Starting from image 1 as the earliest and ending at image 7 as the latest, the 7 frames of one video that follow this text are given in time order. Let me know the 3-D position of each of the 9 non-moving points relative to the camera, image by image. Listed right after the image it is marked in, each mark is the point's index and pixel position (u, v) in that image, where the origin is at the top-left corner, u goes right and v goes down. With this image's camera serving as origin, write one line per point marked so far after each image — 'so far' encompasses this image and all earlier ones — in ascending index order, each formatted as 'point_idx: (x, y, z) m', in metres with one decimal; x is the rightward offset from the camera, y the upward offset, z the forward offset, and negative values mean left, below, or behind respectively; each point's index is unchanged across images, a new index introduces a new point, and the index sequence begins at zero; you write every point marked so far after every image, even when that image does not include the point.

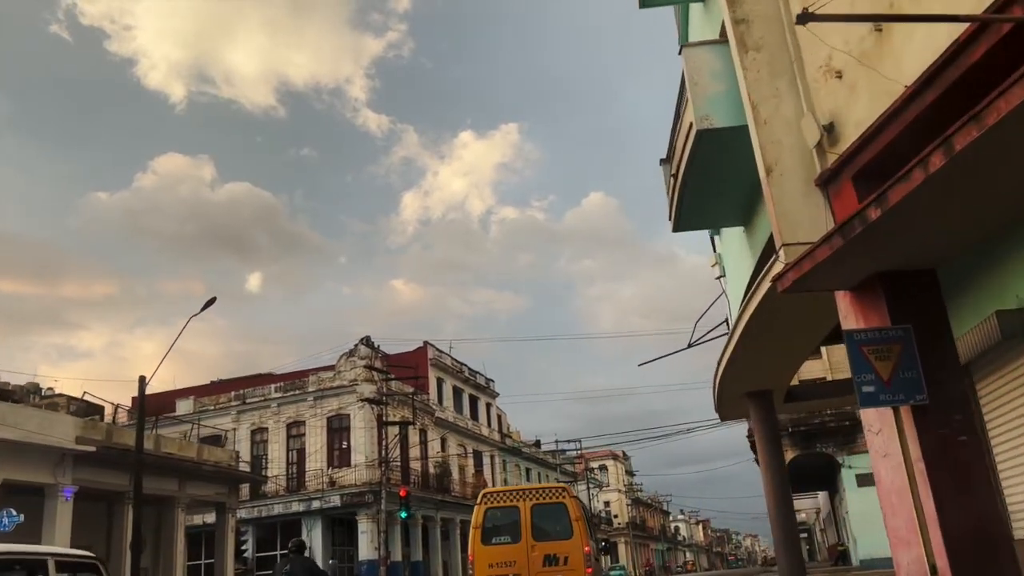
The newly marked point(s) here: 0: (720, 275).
0: (+3.2, +0.2, +11.9) m
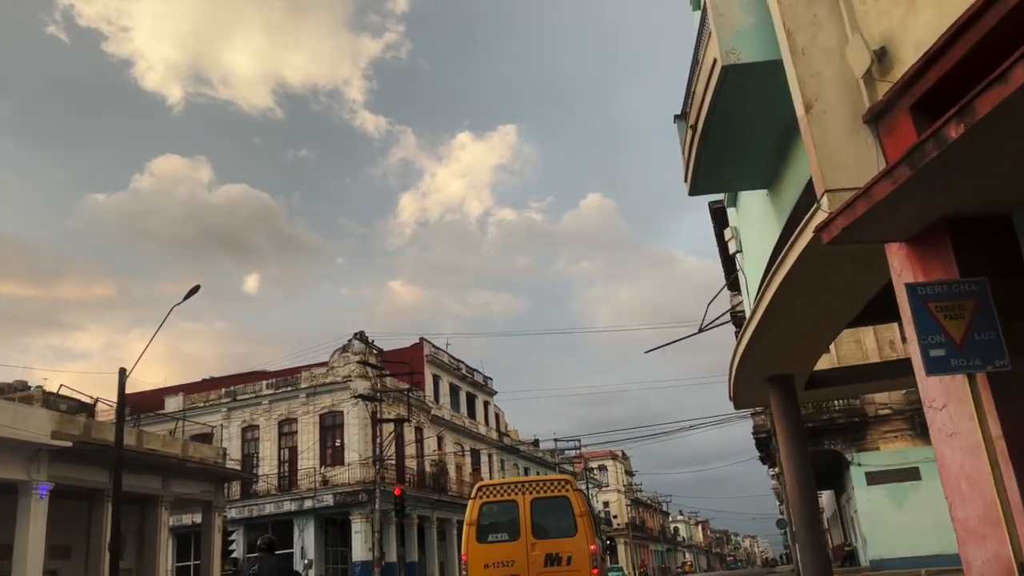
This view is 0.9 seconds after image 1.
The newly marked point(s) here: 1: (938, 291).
0: (+3.2, +0.5, +11.0) m
1: (+2.6, 0.0, +4.7) m
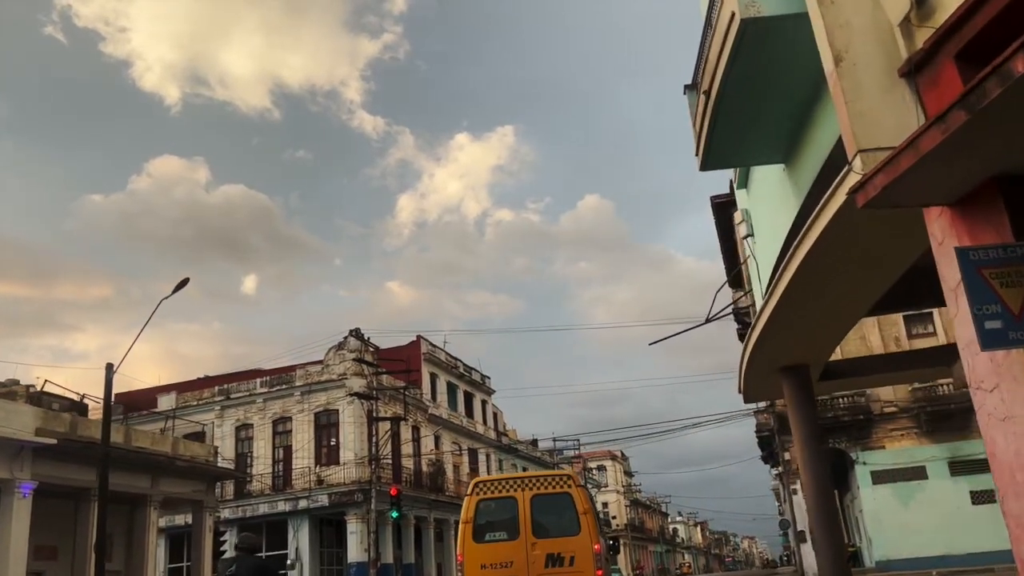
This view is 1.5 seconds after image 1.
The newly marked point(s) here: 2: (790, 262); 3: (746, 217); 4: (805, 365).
0: (+3.2, +0.7, +10.4) m
1: (+2.6, +0.2, +4.2) m
2: (+2.8, +0.2, +7.8) m
3: (+3.2, +1.0, +10.3) m
4: (+3.8, -1.0, +10.0) m
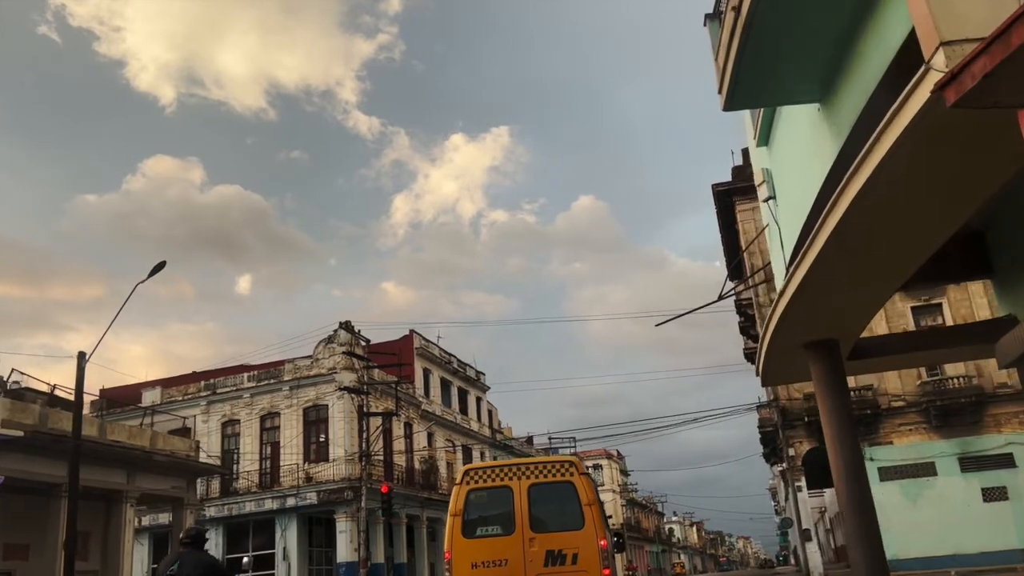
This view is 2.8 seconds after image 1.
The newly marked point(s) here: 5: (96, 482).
0: (+3.2, +1.1, +9.5) m
1: (+2.6, +0.6, +3.2) m
2: (+2.8, +0.6, +6.9) m
3: (+3.1, +1.4, +9.4) m
4: (+3.8, -0.6, +9.0) m
5: (-10.4, -4.8, +19.1) m
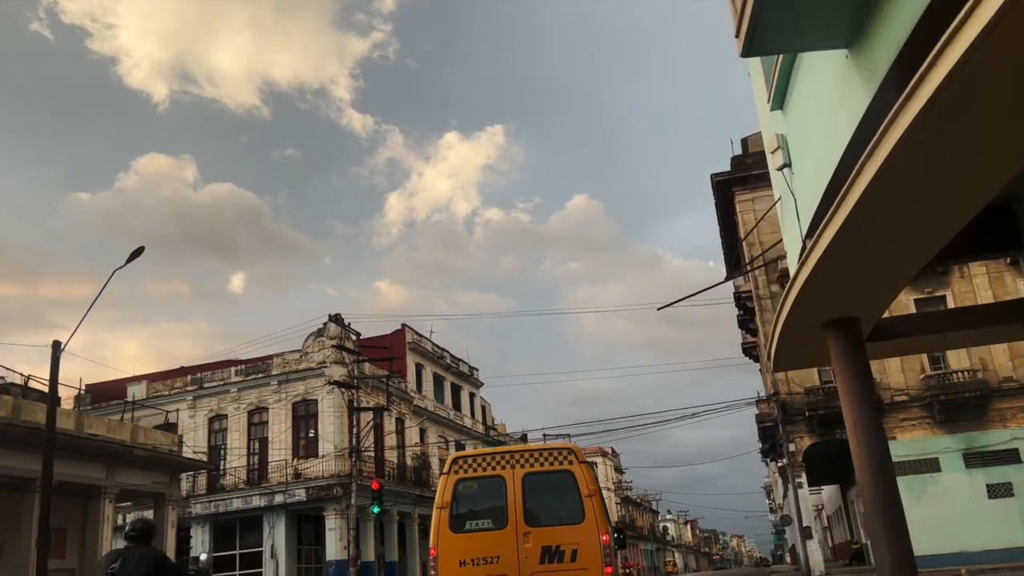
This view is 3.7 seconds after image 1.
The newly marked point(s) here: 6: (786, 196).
0: (+3.1, +1.4, +8.8) m
1: (+2.6, +0.8, +2.5) m
2: (+2.8, +0.9, +6.2) m
3: (+3.1, +1.6, +8.7) m
4: (+3.7, -0.3, +8.3) m
5: (-10.6, -4.5, +18.3) m
6: (+3.2, +1.1, +8.9) m
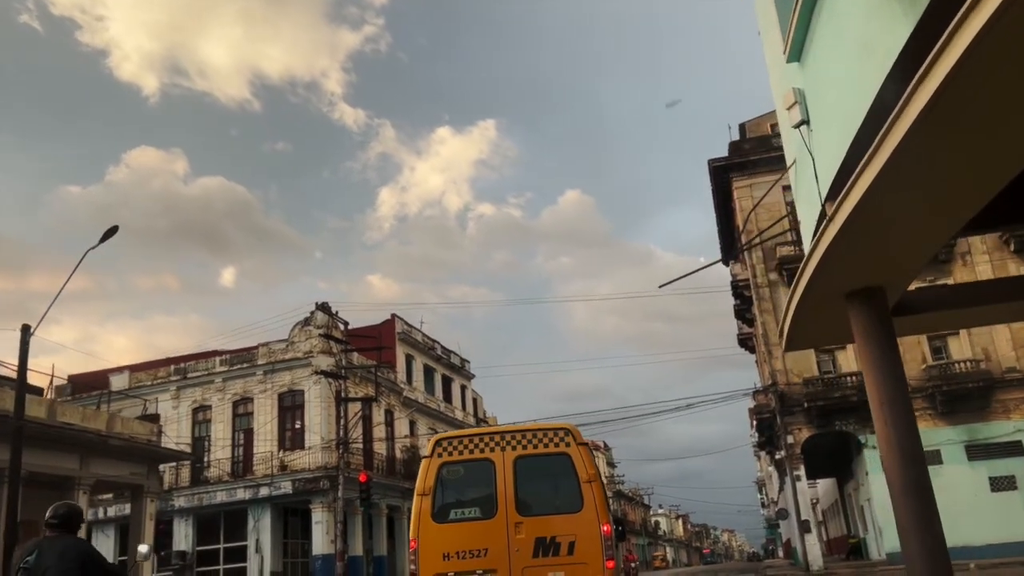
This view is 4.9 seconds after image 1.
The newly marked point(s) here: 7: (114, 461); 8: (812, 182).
0: (+3.0, +1.7, +8.1) m
1: (+2.6, +1.1, +1.8) m
2: (+2.7, +1.2, +5.5) m
3: (+3.0, +1.9, +8.0) m
4: (+3.6, 0.0, +7.6) m
5: (-10.8, -4.1, +17.5) m
6: (+3.1, +1.4, +8.2) m
7: (-10.4, -4.5, +20.0) m
8: (+3.2, +1.1, +8.2) m
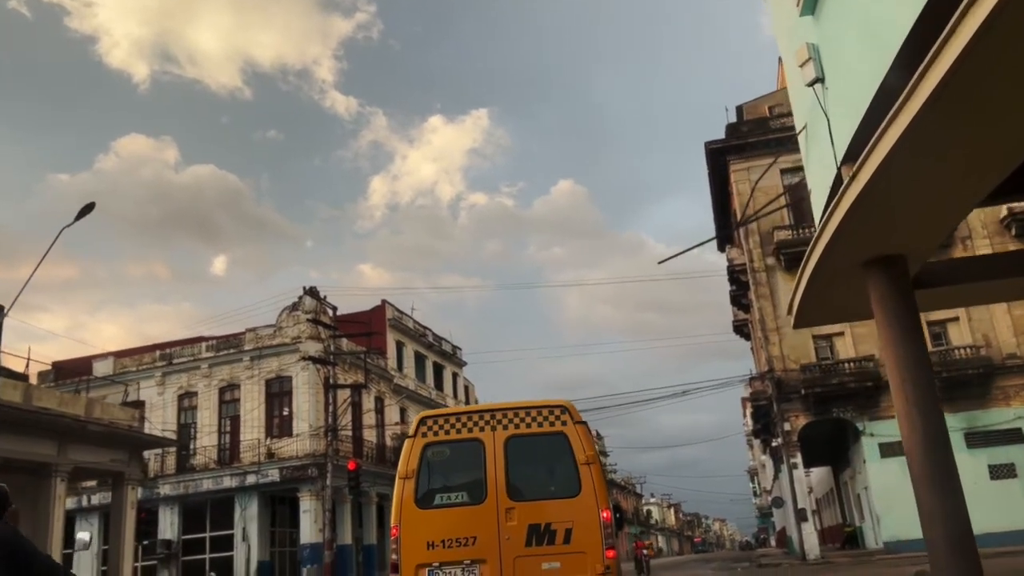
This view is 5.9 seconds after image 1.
0: (+2.9, +2.0, +7.6) m
1: (+2.6, +1.3, +1.3) m
2: (+2.7, +1.4, +5.0) m
3: (+2.9, +2.2, +7.4) m
4: (+3.6, +0.2, +7.1) m
5: (-10.9, -3.7, +16.9) m
6: (+3.1, +1.7, +7.7) m
7: (-10.6, -4.0, +19.4) m
8: (+3.1, +1.4, +7.7) m
